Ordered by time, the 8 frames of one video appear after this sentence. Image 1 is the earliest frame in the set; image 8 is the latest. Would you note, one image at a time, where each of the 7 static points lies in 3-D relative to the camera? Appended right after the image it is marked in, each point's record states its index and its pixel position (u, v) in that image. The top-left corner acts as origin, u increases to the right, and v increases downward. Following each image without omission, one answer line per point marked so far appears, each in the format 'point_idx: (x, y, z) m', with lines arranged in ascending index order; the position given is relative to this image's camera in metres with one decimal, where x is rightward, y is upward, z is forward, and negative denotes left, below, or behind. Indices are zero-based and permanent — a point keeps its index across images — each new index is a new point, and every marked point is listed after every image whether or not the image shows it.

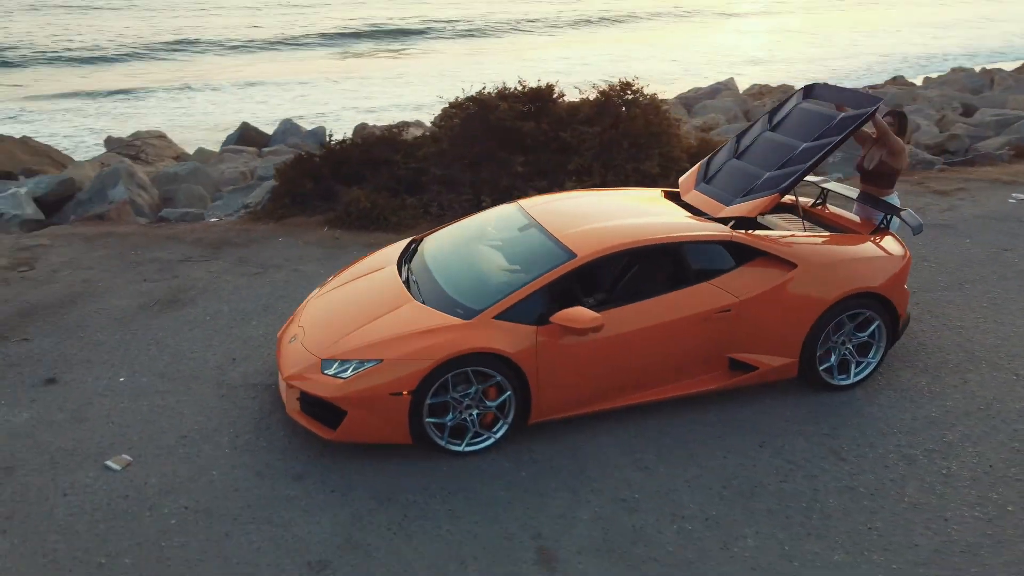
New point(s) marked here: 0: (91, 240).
0: (-4.5, +0.5, +8.7) m
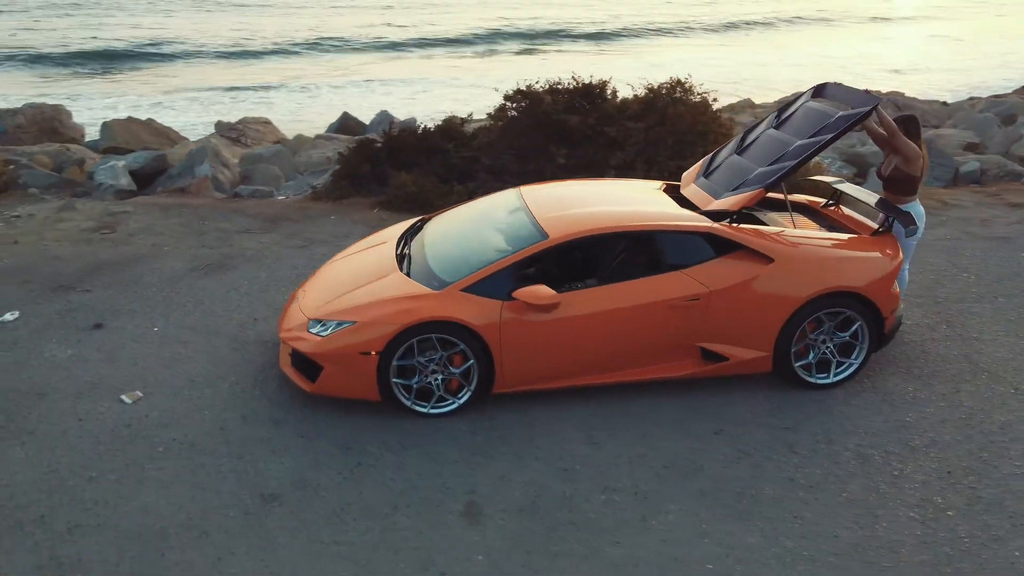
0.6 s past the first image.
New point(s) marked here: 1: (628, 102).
0: (-4.1, +0.9, +9.7) m
1: (+1.4, +2.2, +9.7) m
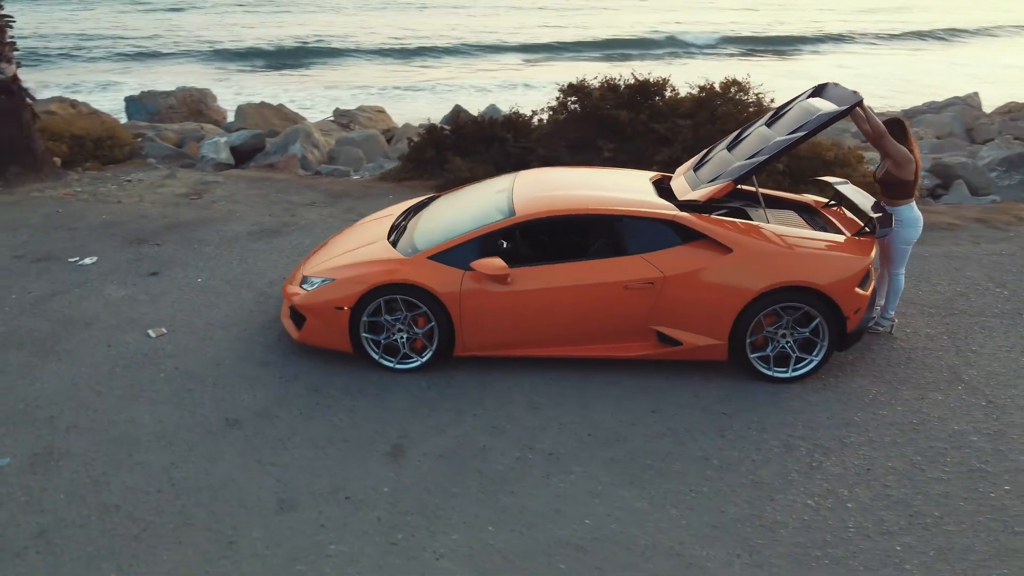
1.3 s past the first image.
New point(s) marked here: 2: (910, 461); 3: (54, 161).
0: (-3.4, +1.4, +10.7) m
1: (+2.0, +2.3, +9.8) m
2: (+2.4, -1.0, +4.8) m
3: (-6.4, +1.8, +11.4) m
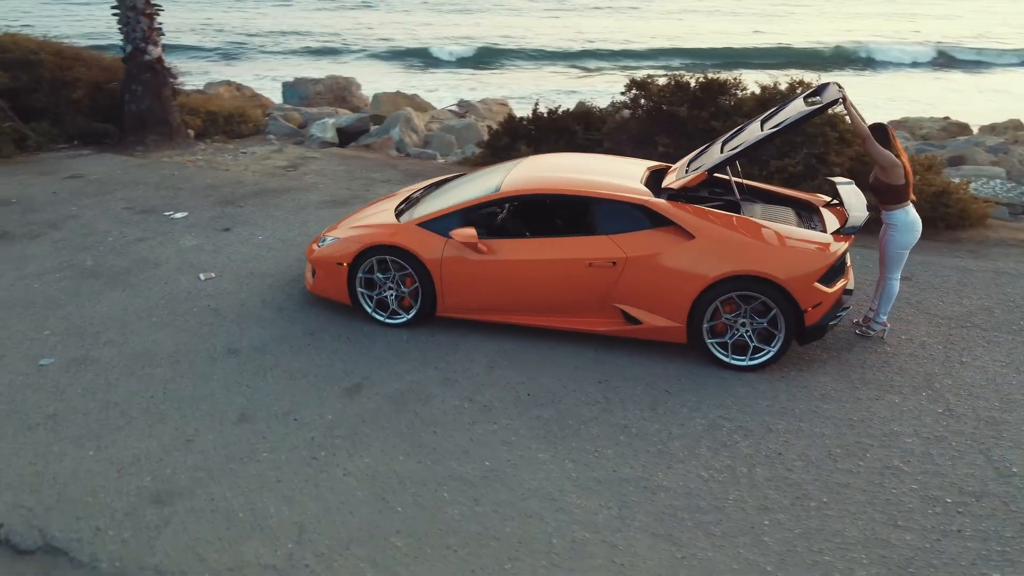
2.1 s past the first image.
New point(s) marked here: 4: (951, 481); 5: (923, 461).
0: (-2.4, +1.8, +11.8) m
1: (+2.8, +2.3, +9.8) m
2: (+1.9, -1.0, +4.9) m
3: (-5.2, +2.5, +13.0) m
4: (+2.5, -1.1, +4.6) m
5: (+2.4, -1.0, +4.8) m
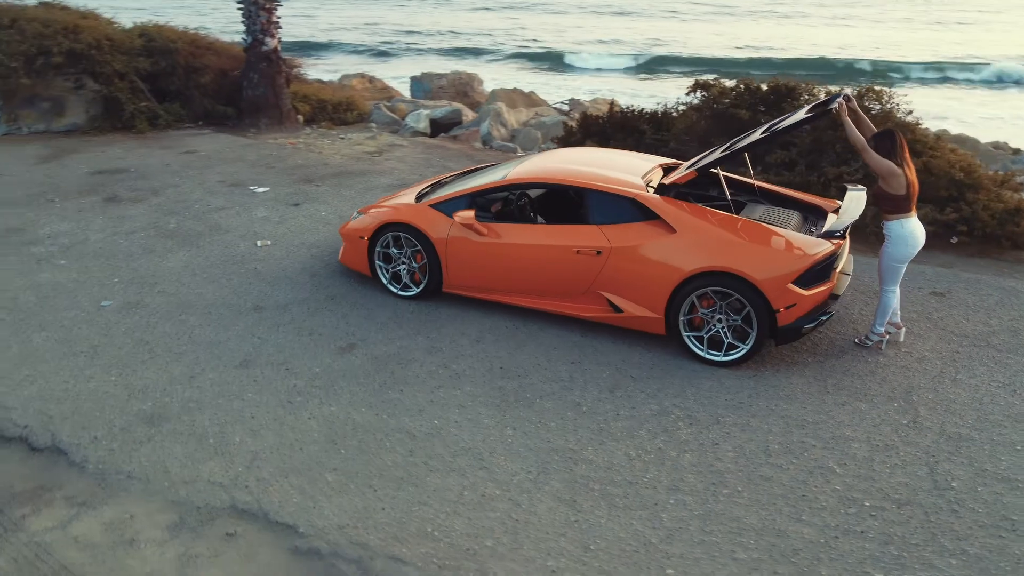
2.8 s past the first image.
0: (-1.3, +2.1, +12.4) m
1: (+3.5, +2.2, +9.6) m
2: (+1.5, -1.0, +4.9) m
3: (-3.7, +3.0, +14.1) m
4: (+2.1, -1.1, +4.5) m
5: (+2.0, -1.0, +4.7) m
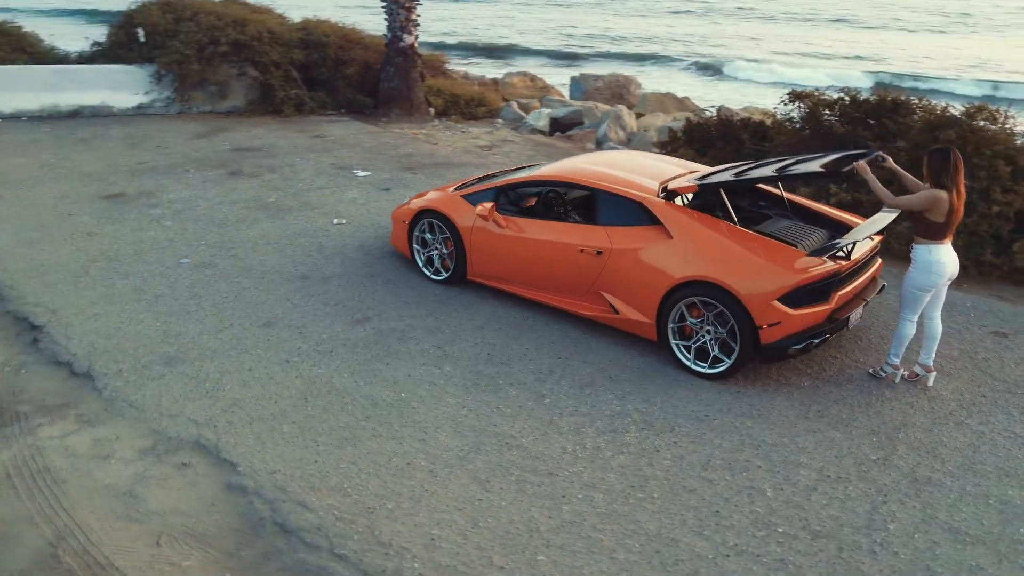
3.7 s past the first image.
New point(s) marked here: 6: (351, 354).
0: (+0.4, +2.2, +12.8) m
1: (+4.5, +1.8, +8.9) m
2: (+1.2, -1.0, +4.8) m
3: (-1.5, +3.3, +15.0) m
4: (+1.6, -1.2, +4.3) m
5: (+1.6, -1.2, +4.5) m
6: (-1.2, -0.5, +6.0) m
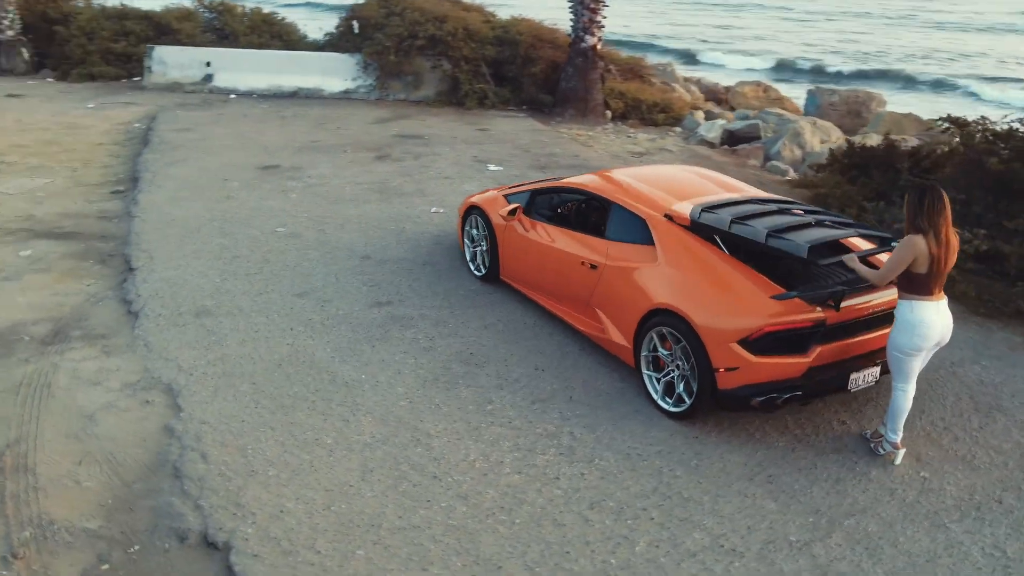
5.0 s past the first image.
0: (+2.7, +1.9, +12.2) m
1: (+5.3, +1.1, +7.3) m
2: (+0.5, -1.2, +4.5) m
3: (+1.7, +3.2, +14.9) m
4: (+0.7, -1.4, +3.9) m
5: (+0.8, -1.3, +4.1) m
6: (-1.3, -0.3, +6.4) m
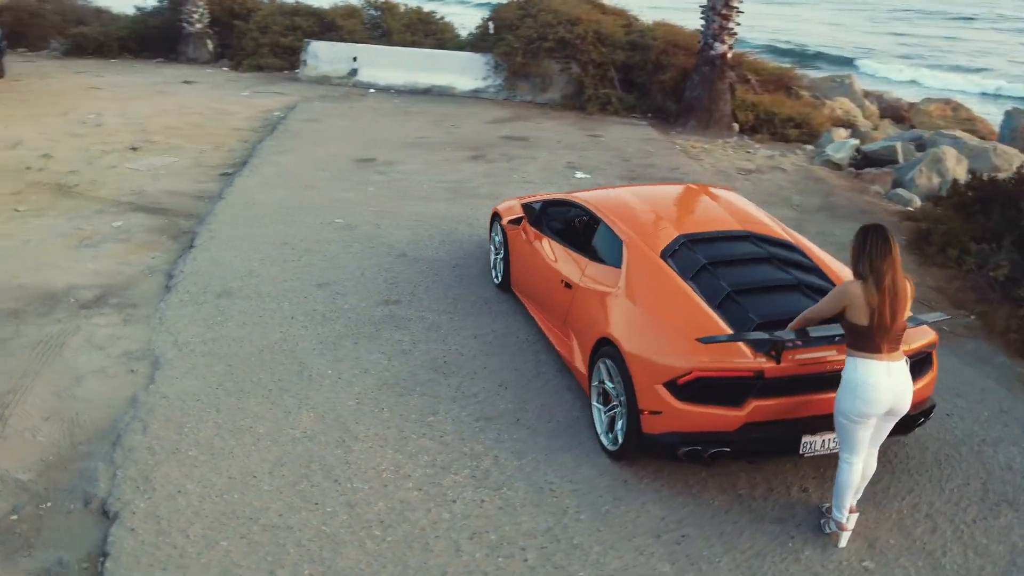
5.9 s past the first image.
0: (+4.1, +1.5, +11.2) m
1: (+5.3, +0.5, +5.9) m
2: (-0.1, -1.3, +4.2) m
3: (+3.8, +2.8, +14.0) m
4: (-0.1, -1.5, +3.6) m
5: (+0.1, -1.5, +3.8) m
6: (-1.3, -0.3, +6.5) m
